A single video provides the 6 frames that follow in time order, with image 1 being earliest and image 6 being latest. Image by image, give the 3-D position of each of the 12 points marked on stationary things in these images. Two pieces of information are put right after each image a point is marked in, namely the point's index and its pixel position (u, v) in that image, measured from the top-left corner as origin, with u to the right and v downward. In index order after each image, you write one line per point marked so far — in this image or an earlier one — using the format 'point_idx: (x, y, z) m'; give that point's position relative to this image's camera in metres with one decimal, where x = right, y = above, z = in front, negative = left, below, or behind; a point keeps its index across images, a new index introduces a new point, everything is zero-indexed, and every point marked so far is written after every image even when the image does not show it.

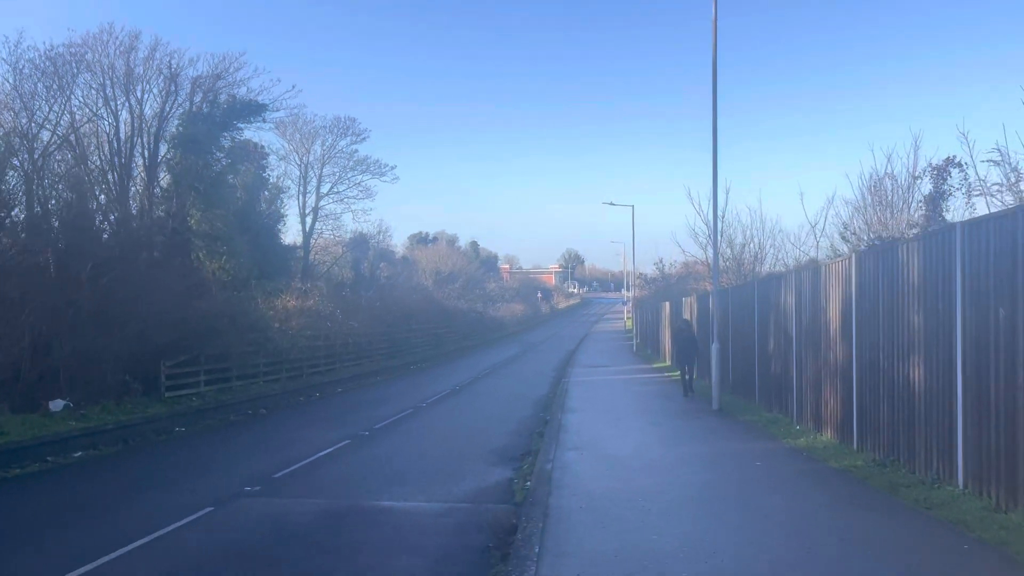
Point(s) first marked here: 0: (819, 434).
0: (+4.7, -2.2, +13.6) m
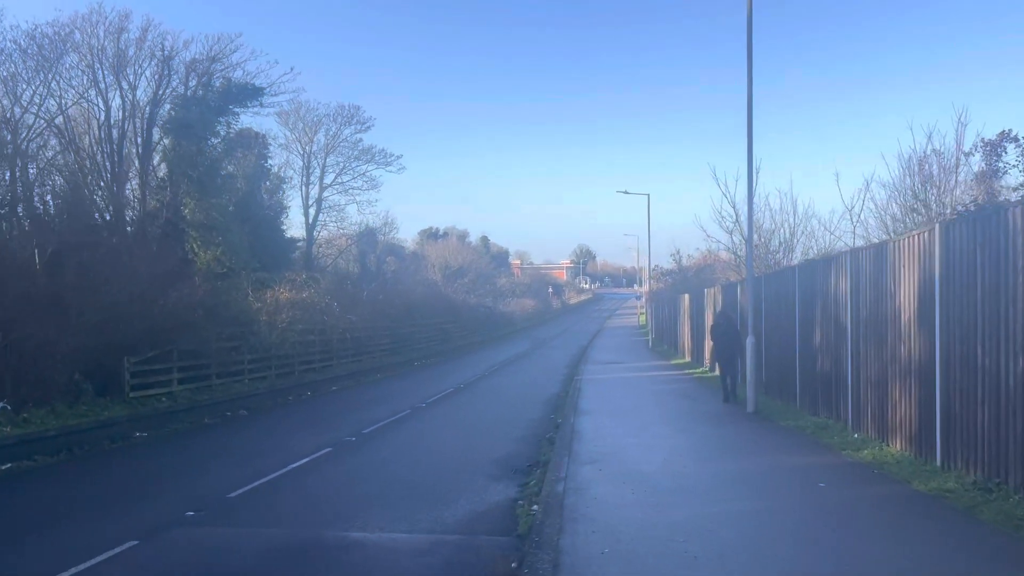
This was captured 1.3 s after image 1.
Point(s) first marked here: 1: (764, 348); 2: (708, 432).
0: (+4.8, -2.0, +11.3) m
1: (+5.3, -1.2, +18.8) m
2: (+3.0, -2.2, +13.6) m
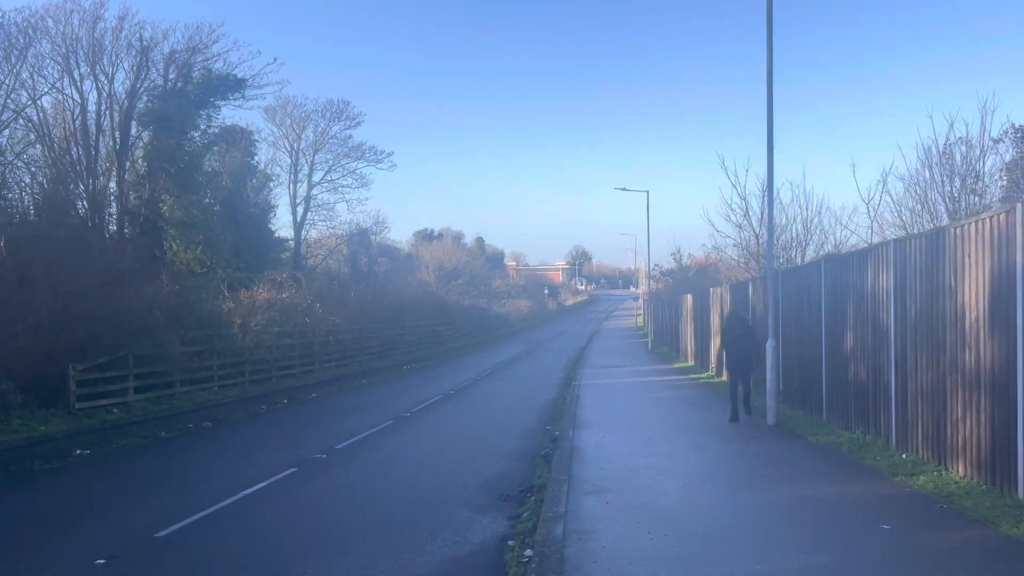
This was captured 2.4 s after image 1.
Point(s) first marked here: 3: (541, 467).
0: (+4.6, -1.9, +9.6) m
1: (+5.2, -1.2, +17.1) m
2: (+2.9, -2.2, +11.8) m
3: (+0.4, -2.5, +12.7) m
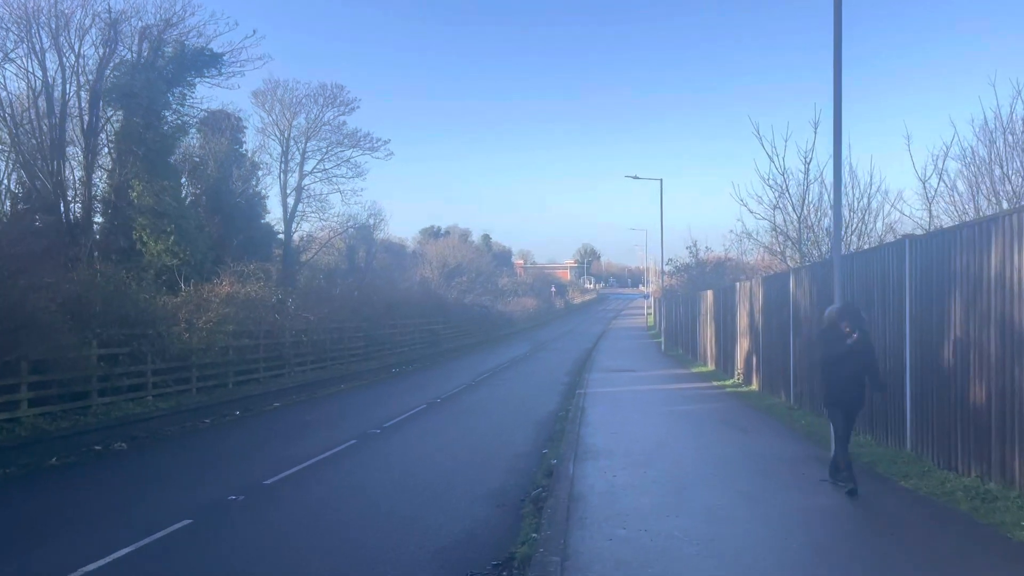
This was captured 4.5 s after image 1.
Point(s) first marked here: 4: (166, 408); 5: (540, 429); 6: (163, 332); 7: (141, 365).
0: (+4.4, -1.8, +6.0) m
1: (+5.0, -1.1, +13.5) m
2: (+2.6, -2.0, +8.3) m
3: (+0.2, -2.4, +9.1) m
4: (-6.8, -2.3, +17.5) m
5: (+0.6, -2.8, +17.9) m
6: (-7.2, -0.9, +18.5) m
7: (-7.4, -1.5, +17.7) m
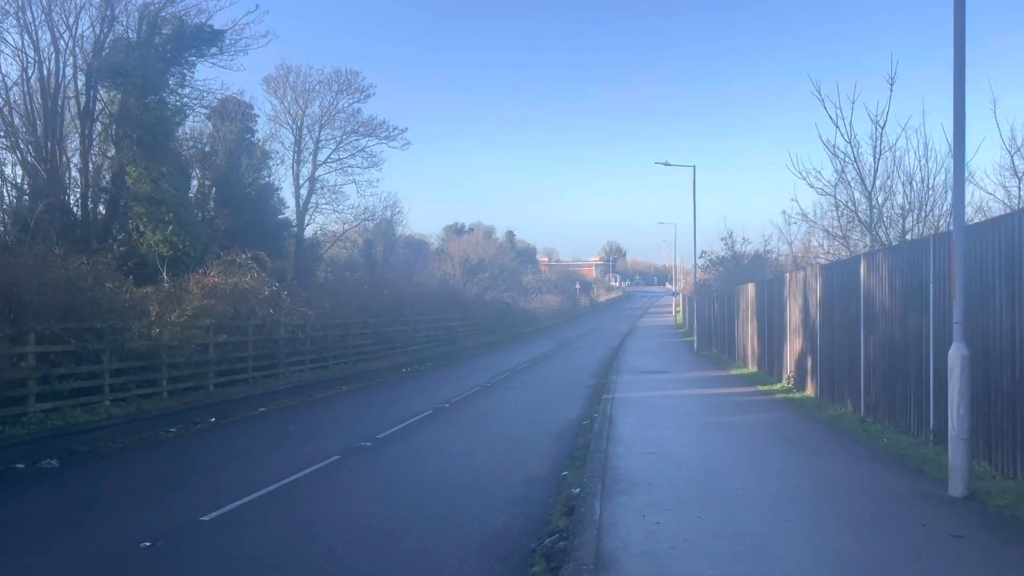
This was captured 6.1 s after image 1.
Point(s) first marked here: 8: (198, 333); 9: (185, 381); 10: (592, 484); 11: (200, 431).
0: (+4.3, -1.6, +3.2) m
1: (+5.1, -0.9, +10.7) m
2: (+2.6, -1.8, +5.5) m
3: (+0.2, -2.2, +6.5) m
4: (-6.6, -2.1, +15.0) m
5: (+0.8, -2.6, +15.2) m
6: (-7.0, -0.7, +16.0) m
7: (-7.1, -1.3, +15.2) m
8: (-6.6, -0.9, +18.6) m
9: (-6.7, -1.9, +18.2) m
10: (+0.9, -2.1, +9.7) m
11: (-5.5, -2.5, +15.7) m
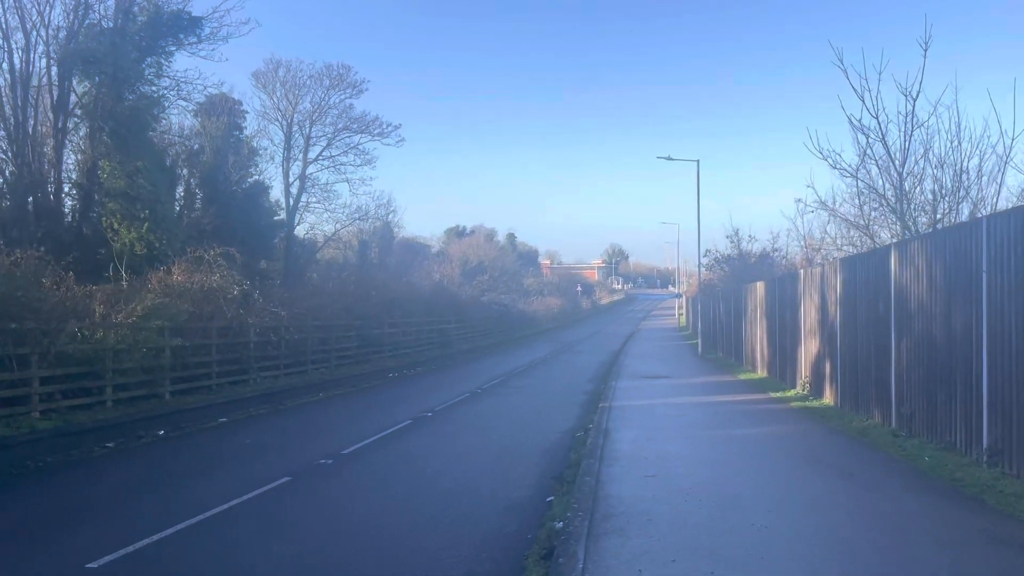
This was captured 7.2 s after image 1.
0: (+4.0, -1.5, +1.4) m
1: (+4.8, -0.8, +8.9) m
2: (+2.3, -1.7, +3.7) m
3: (-0.1, -2.1, +4.7) m
4: (-6.8, -2.1, +13.3) m
5: (+0.5, -2.6, +13.4) m
6: (-7.2, -0.6, +14.3) m
7: (-7.4, -1.2, +13.4) m
8: (-6.8, -0.9, +16.9) m
9: (-7.0, -1.9, +16.4) m
10: (+0.6, -2.0, +7.9) m
11: (-5.7, -2.4, +13.9) m
